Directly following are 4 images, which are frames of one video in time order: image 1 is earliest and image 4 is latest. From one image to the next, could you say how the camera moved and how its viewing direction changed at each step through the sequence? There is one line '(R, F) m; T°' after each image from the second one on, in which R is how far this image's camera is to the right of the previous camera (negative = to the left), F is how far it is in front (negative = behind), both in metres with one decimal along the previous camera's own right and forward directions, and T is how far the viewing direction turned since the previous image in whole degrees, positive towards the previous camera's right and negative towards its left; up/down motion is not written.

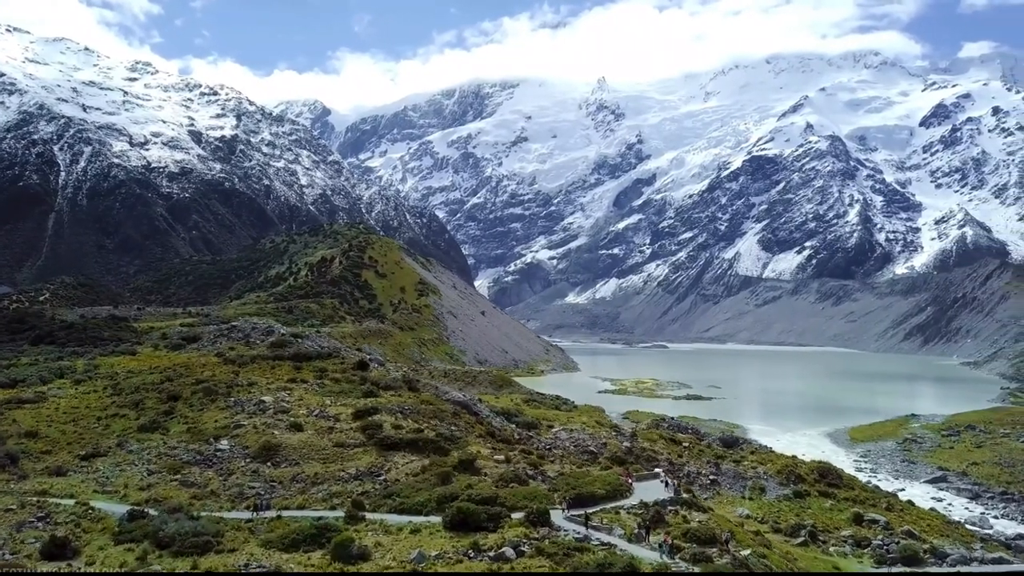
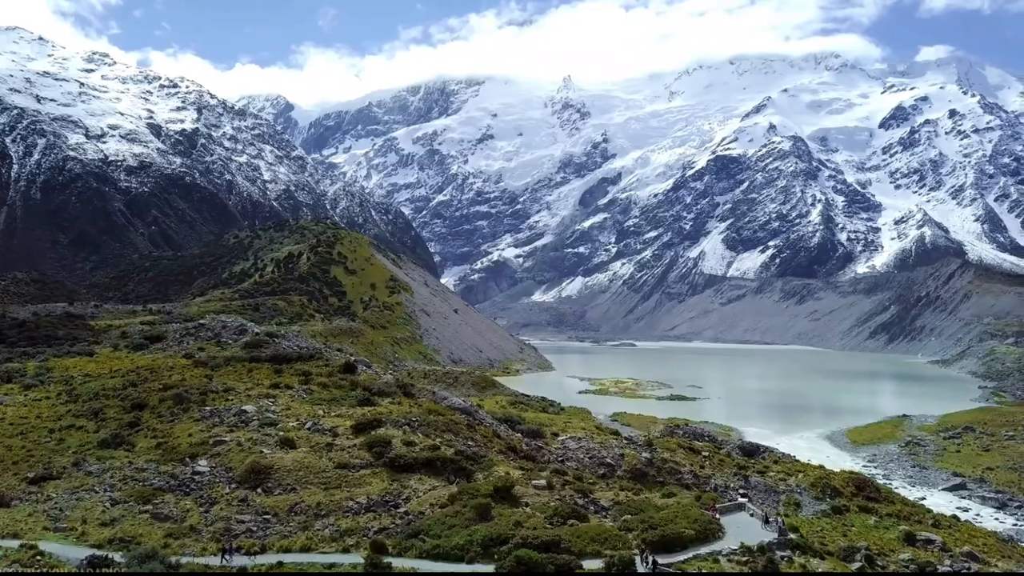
(-2.2, +4.5) m; +2°
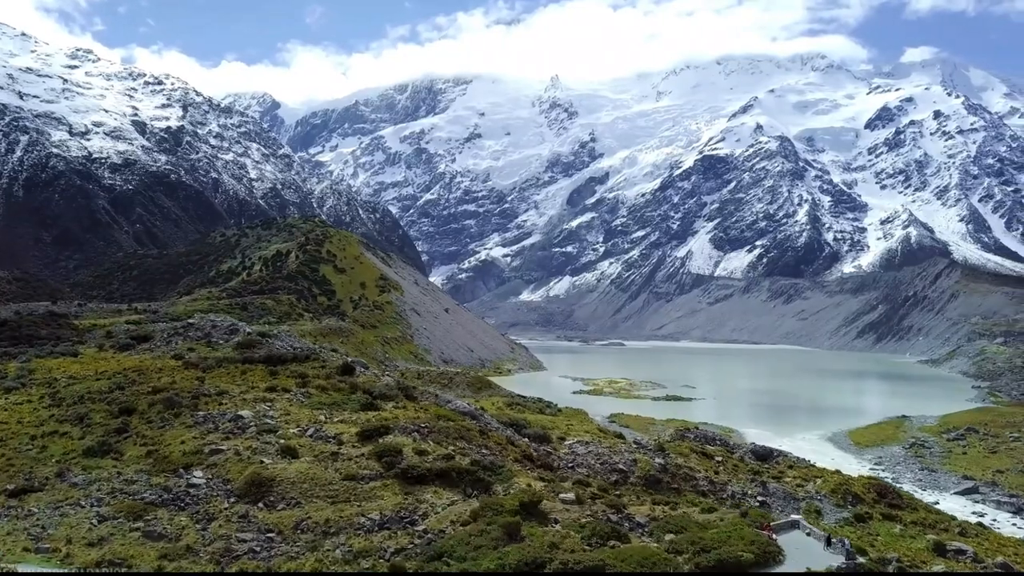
(-1.0, +1.8) m; +1°
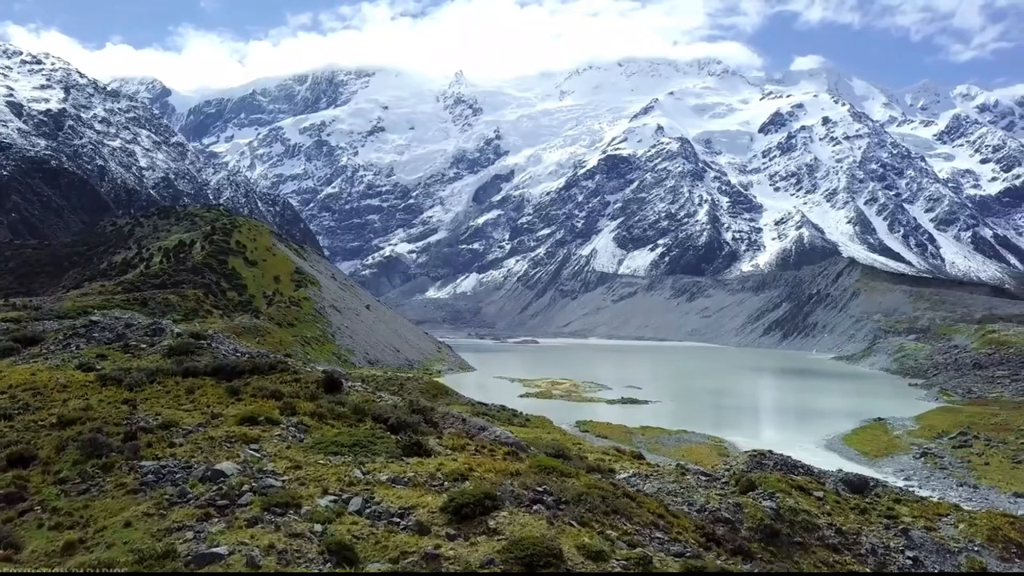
(-5.8, +11.0) m; +7°
